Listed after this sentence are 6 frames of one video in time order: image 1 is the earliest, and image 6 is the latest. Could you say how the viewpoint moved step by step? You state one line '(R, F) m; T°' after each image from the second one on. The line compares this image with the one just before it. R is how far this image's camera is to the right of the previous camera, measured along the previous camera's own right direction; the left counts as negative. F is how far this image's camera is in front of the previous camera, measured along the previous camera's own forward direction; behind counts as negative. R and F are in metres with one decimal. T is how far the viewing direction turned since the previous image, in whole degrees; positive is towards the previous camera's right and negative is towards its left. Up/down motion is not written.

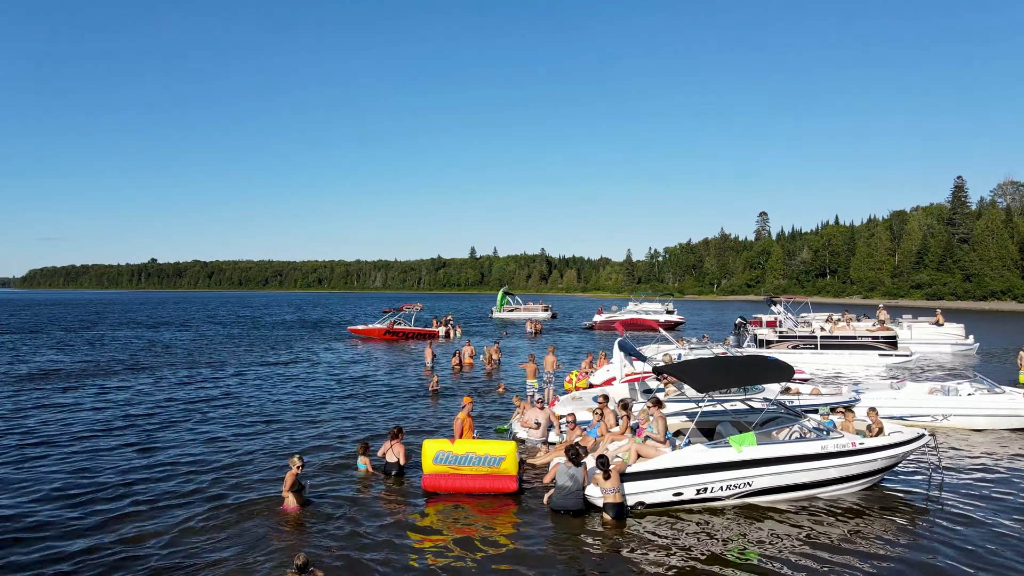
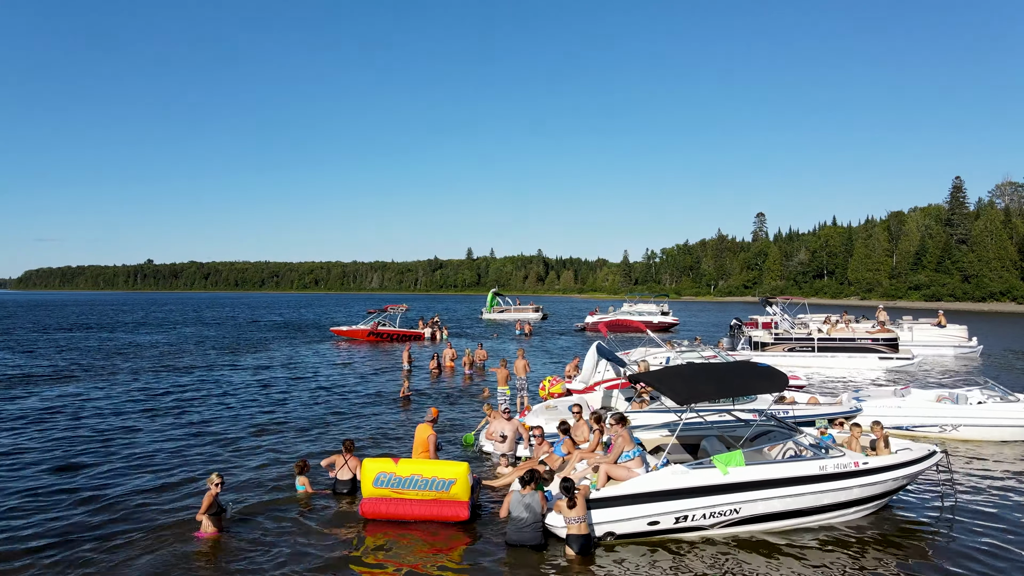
(+0.8, +1.5) m; 0°
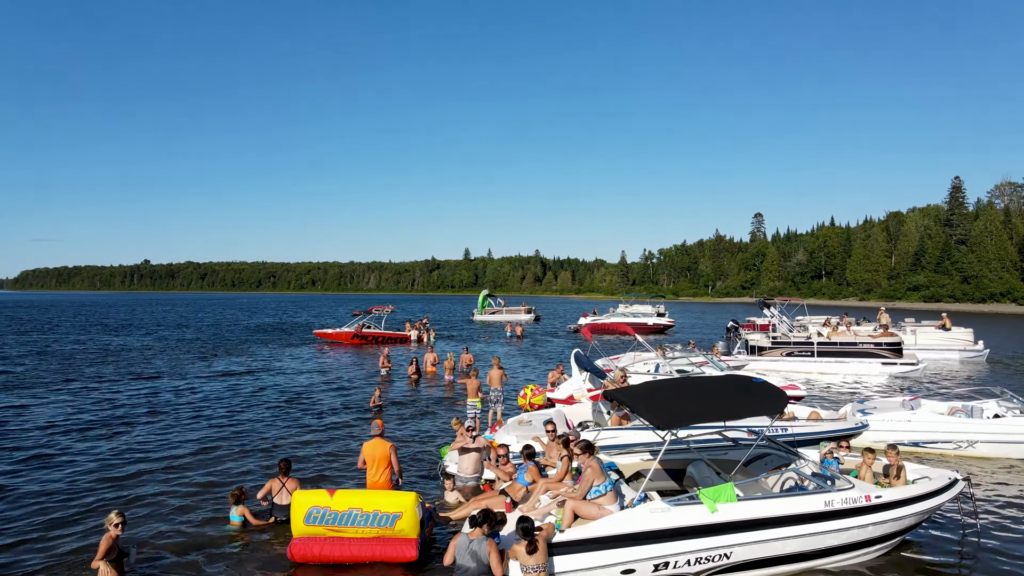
(+0.6, +1.5) m; 0°
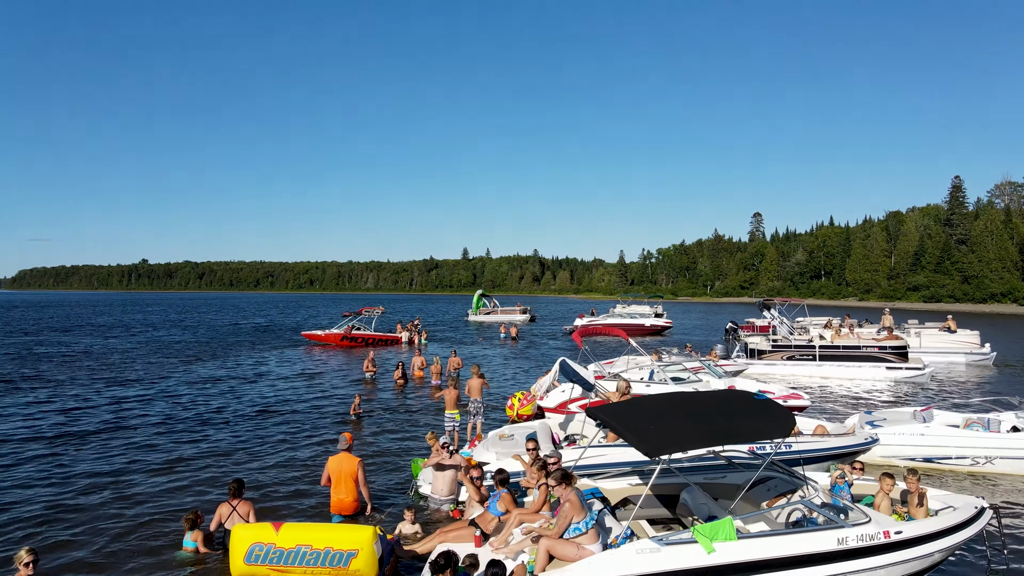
(+0.4, +1.1) m; 0°
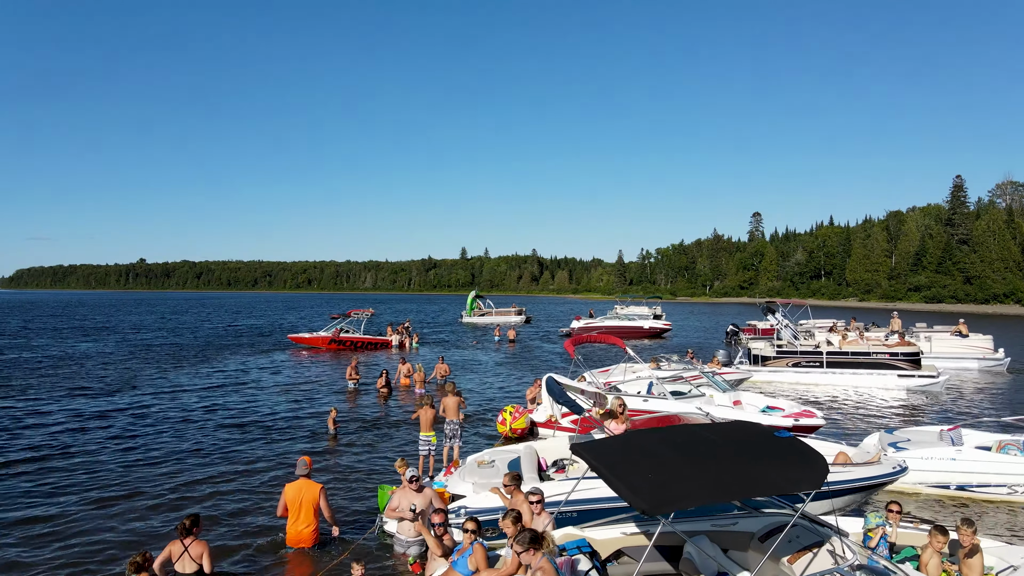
(+0.3, +1.4) m; 0°
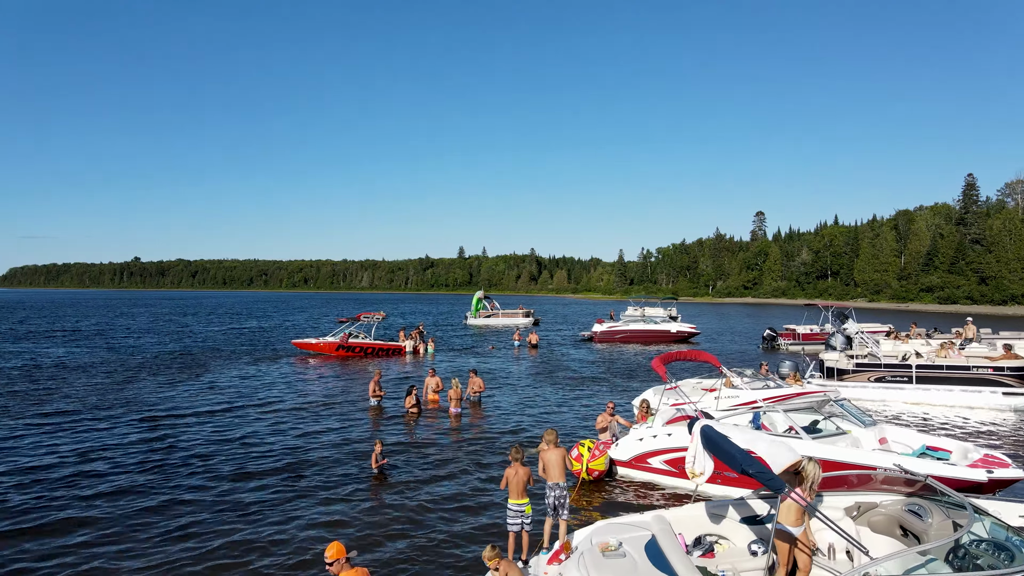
(-1.8, +3.3) m; 0°
